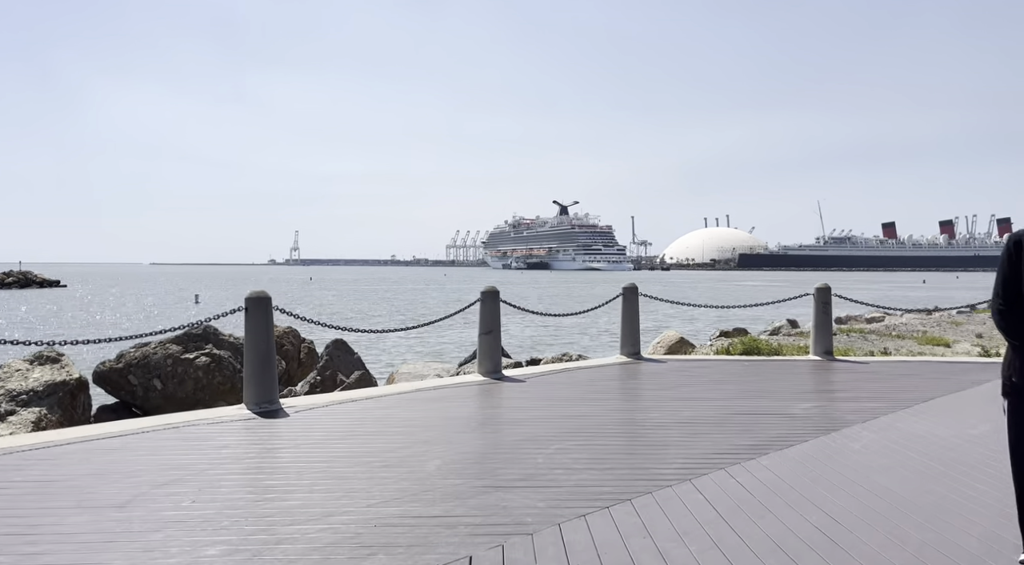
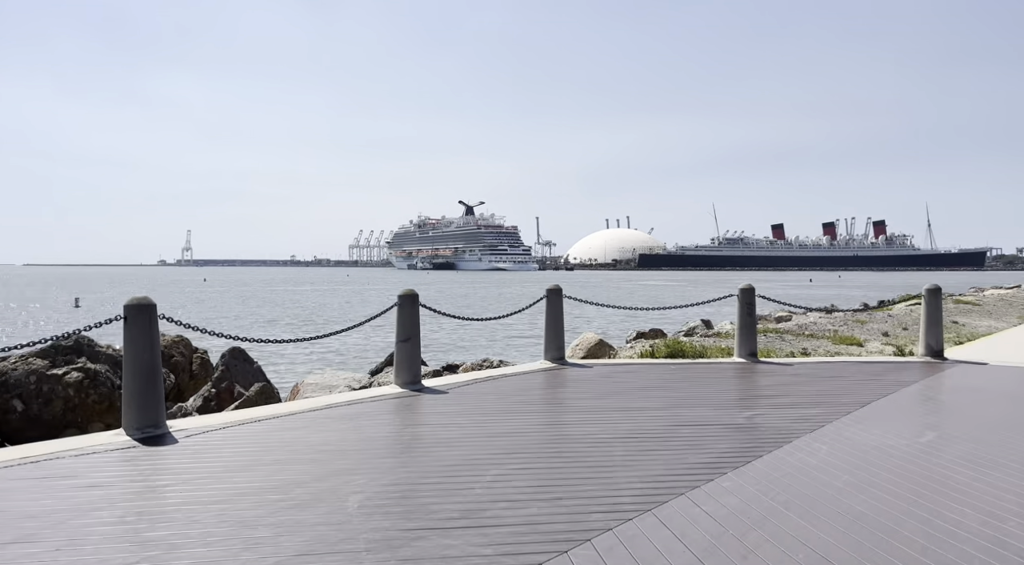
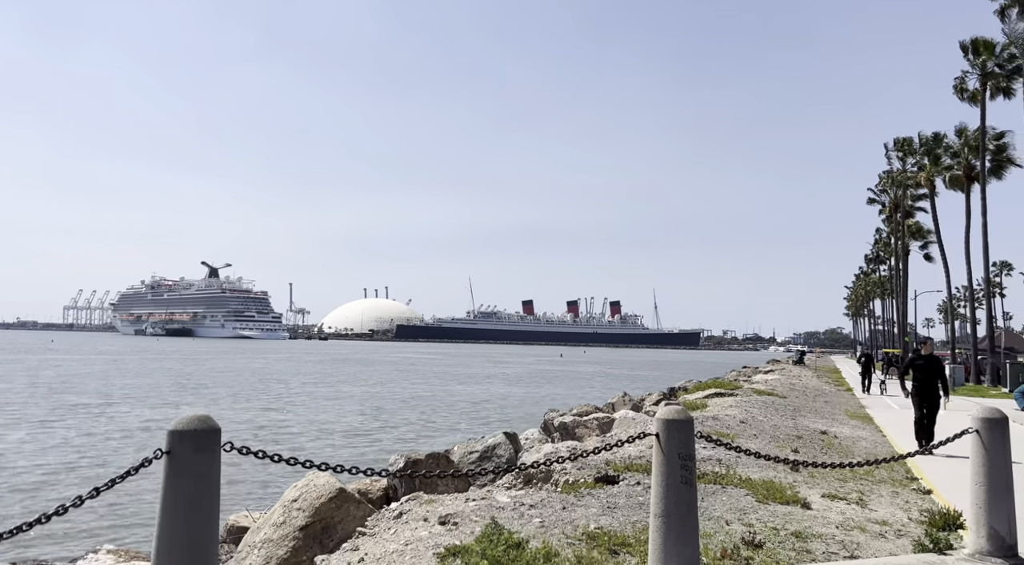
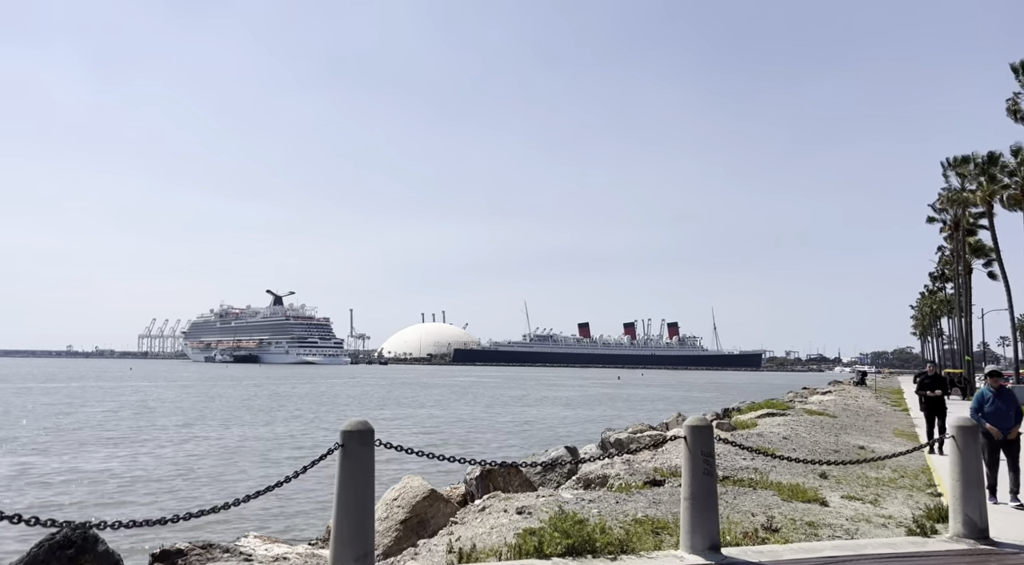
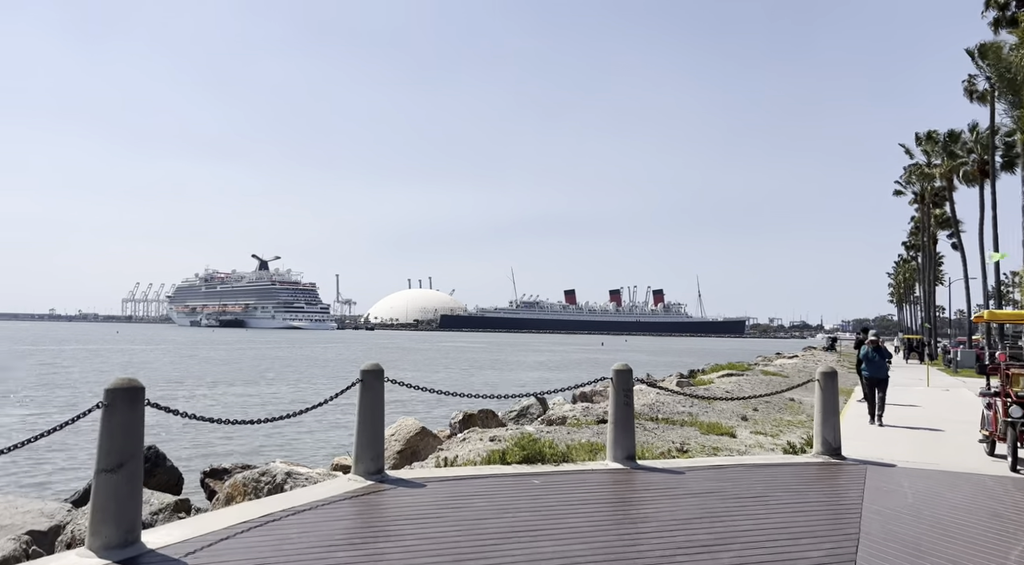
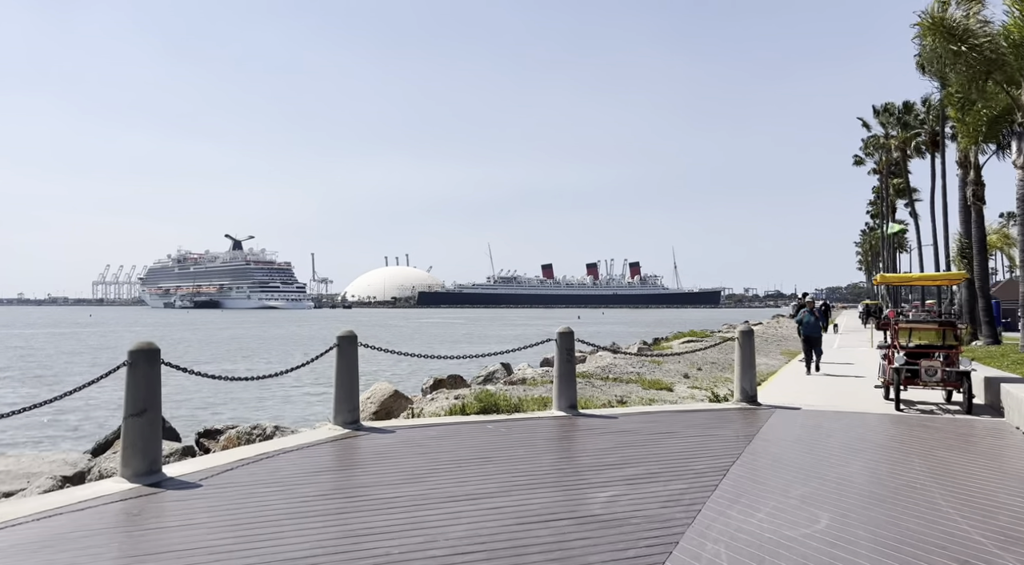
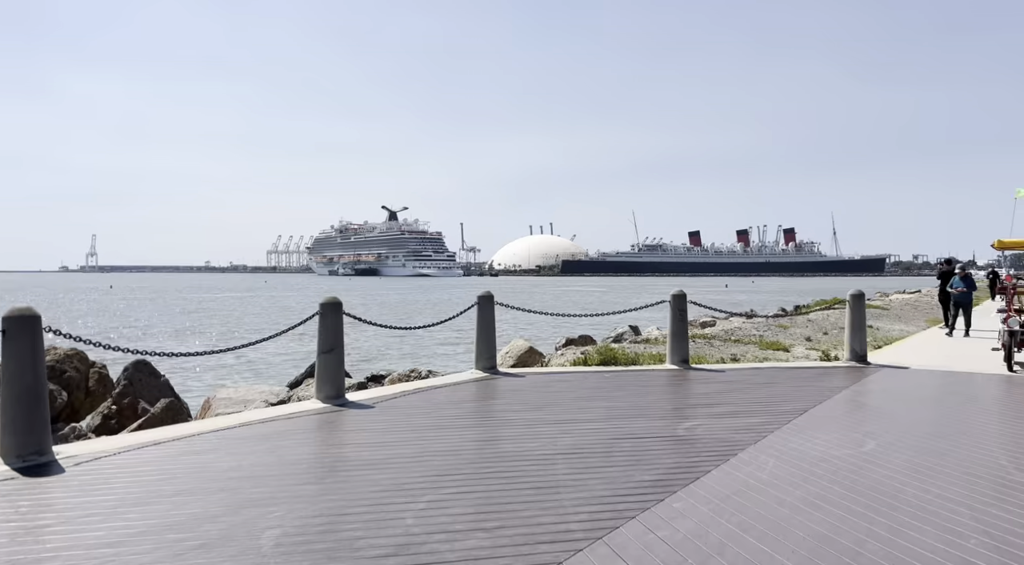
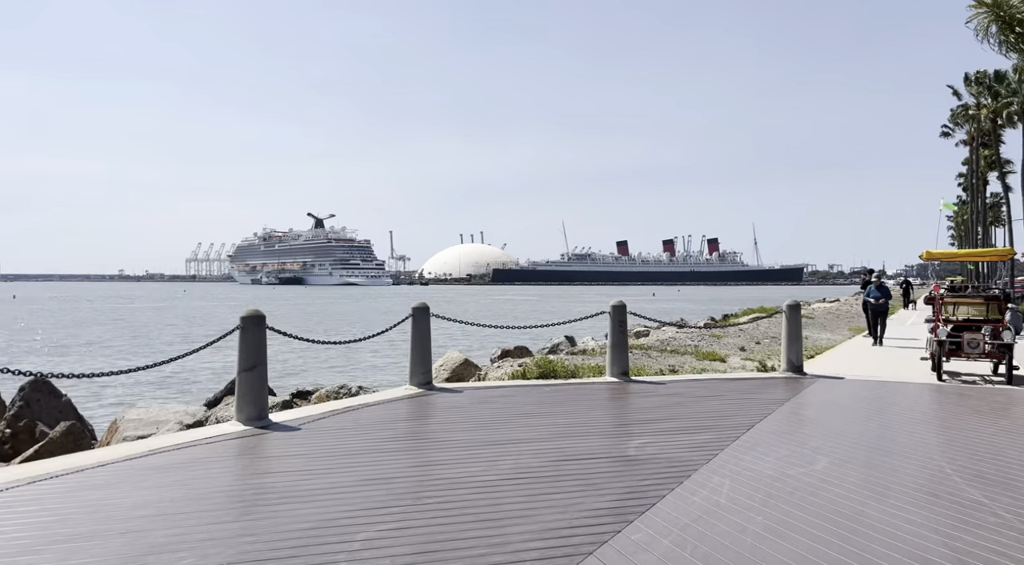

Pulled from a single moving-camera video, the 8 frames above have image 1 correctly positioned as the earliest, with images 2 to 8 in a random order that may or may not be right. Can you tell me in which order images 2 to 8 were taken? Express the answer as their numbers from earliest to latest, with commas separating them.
2, 7, 8, 6, 5, 4, 3
